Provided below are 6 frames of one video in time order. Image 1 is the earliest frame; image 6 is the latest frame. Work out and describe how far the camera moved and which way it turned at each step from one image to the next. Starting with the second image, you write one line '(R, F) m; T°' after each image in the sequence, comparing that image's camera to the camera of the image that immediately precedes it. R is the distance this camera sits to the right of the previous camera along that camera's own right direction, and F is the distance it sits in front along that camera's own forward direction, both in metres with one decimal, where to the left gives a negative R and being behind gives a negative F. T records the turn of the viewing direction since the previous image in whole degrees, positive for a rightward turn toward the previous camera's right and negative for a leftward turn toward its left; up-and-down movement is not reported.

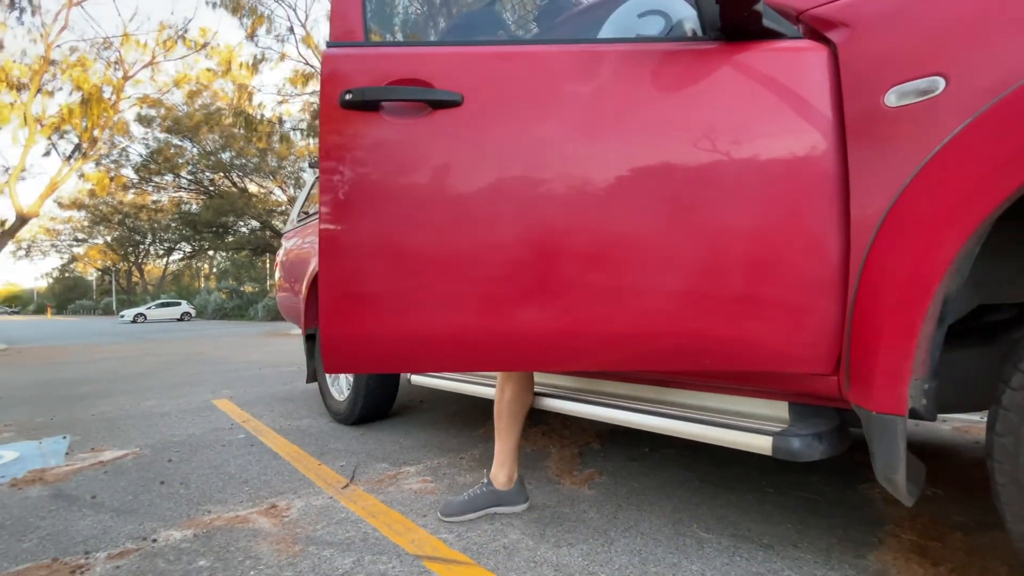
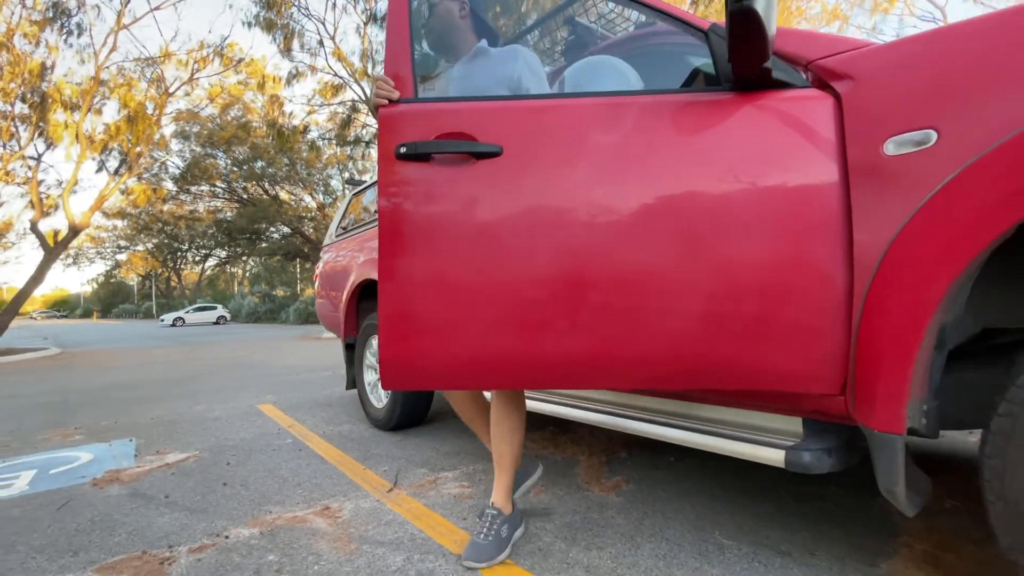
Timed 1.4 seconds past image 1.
(0.0, -0.2) m; -3°
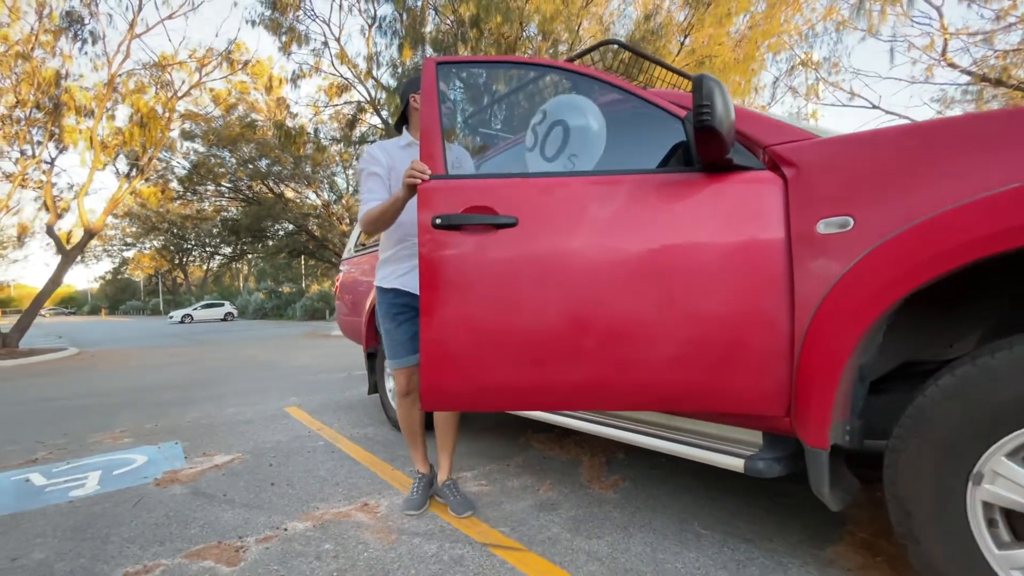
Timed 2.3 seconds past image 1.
(0.0, -0.4) m; 0°
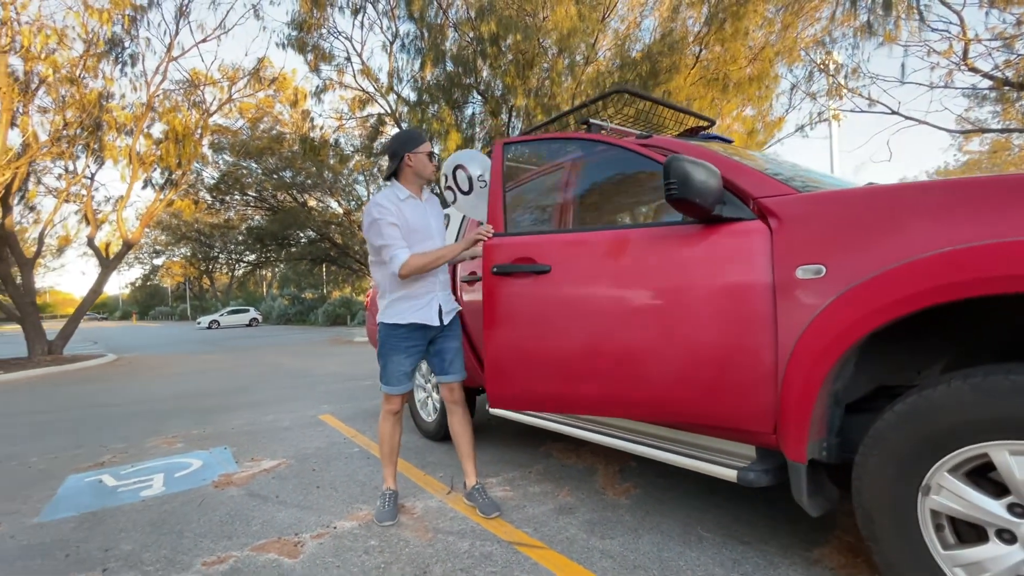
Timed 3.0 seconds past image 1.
(0.0, -0.3) m; -2°
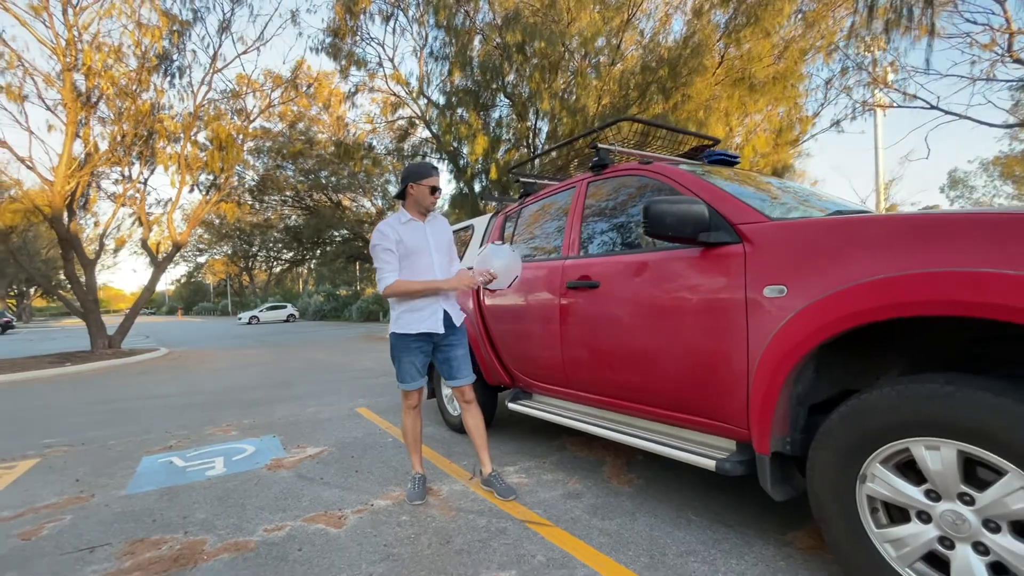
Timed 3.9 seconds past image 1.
(+0.1, -0.4) m; -3°
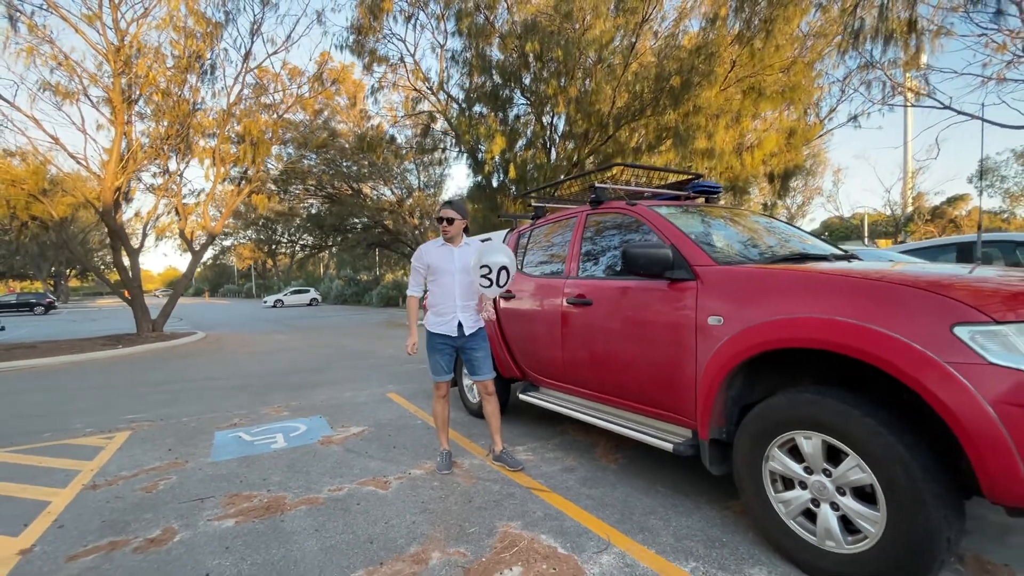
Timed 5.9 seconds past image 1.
(+0.1, -0.8) m; -2°
